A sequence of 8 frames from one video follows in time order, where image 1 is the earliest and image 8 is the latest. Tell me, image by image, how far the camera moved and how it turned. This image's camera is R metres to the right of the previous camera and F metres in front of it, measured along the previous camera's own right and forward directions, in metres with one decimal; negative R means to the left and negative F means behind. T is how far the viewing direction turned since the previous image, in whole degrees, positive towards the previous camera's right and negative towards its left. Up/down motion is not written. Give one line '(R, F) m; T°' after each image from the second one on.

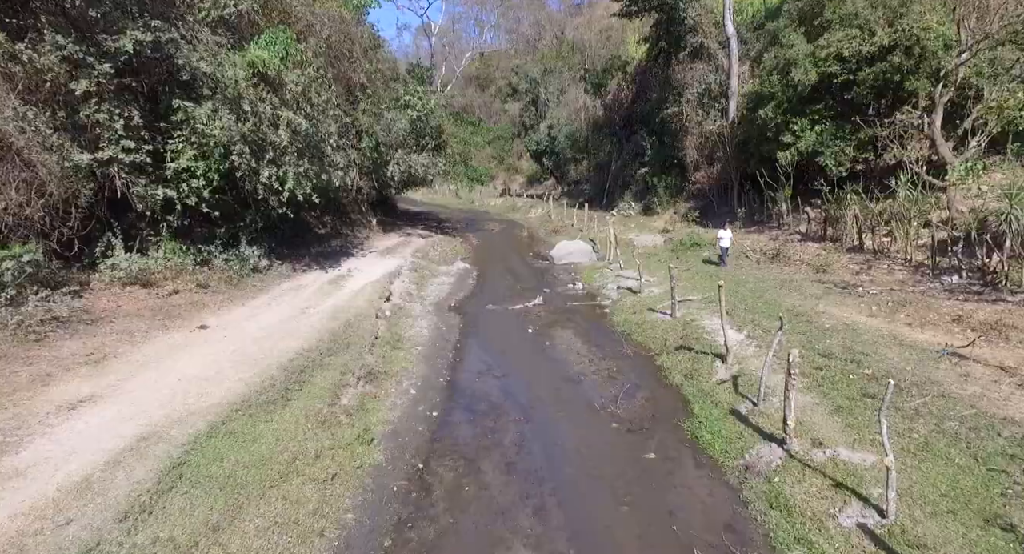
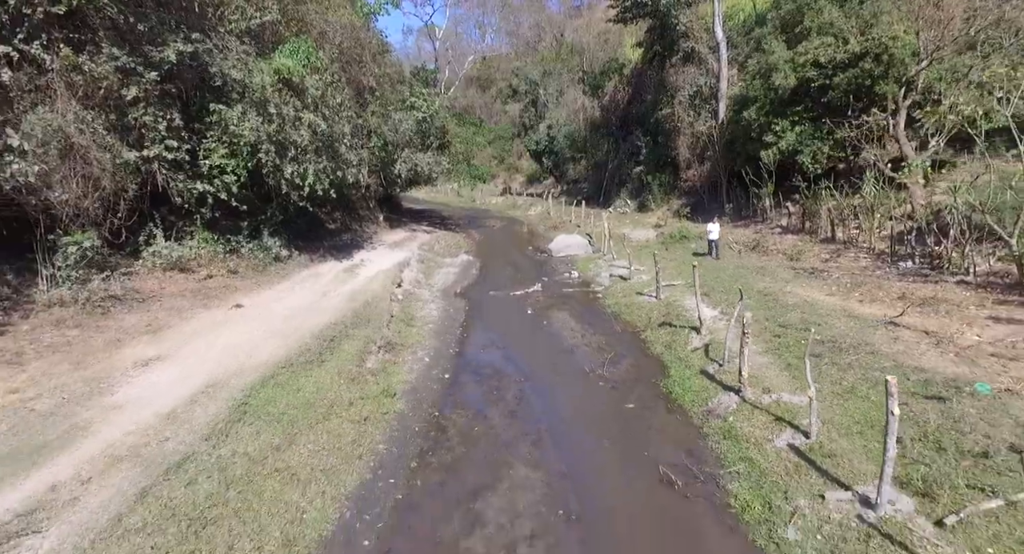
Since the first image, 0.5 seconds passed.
(0.0, -1.8) m; 0°
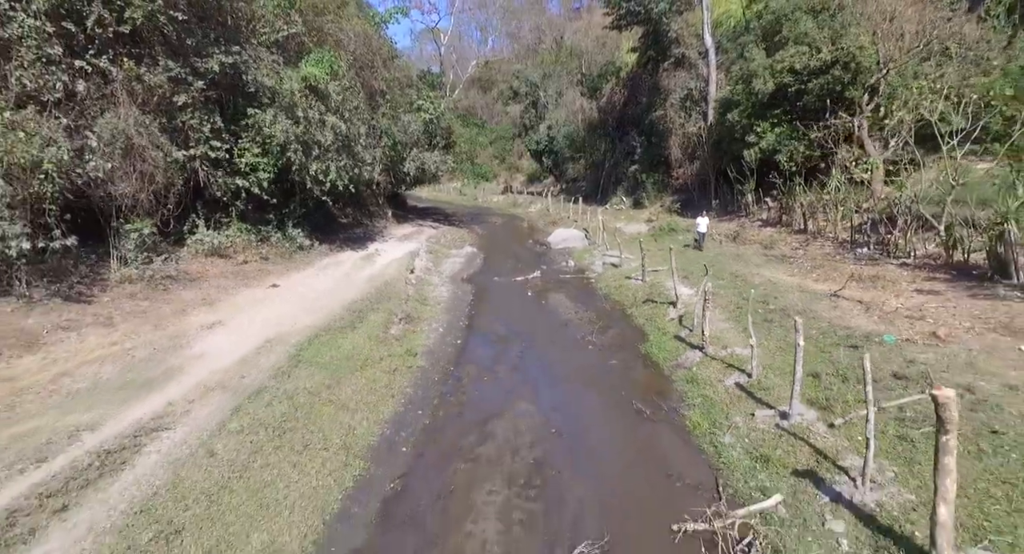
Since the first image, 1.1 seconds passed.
(0.0, -2.2) m; 0°
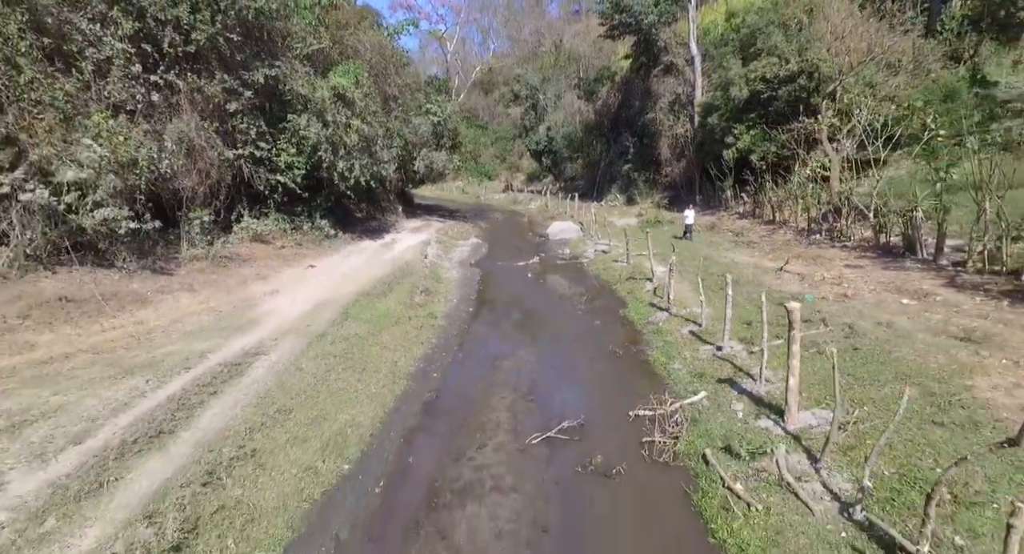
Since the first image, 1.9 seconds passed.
(-0.1, -3.1) m; 0°
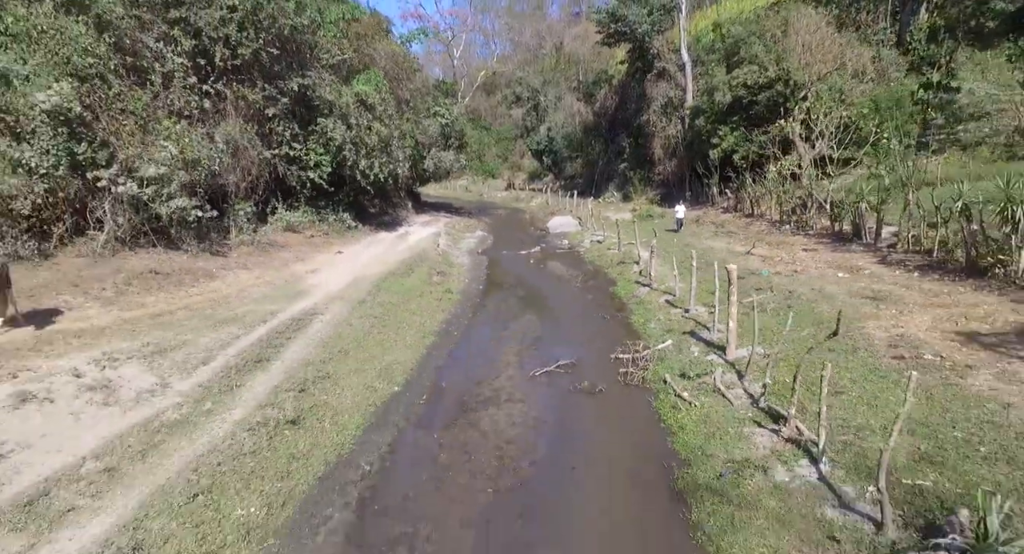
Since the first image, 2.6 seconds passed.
(-0.1, -2.8) m; 0°
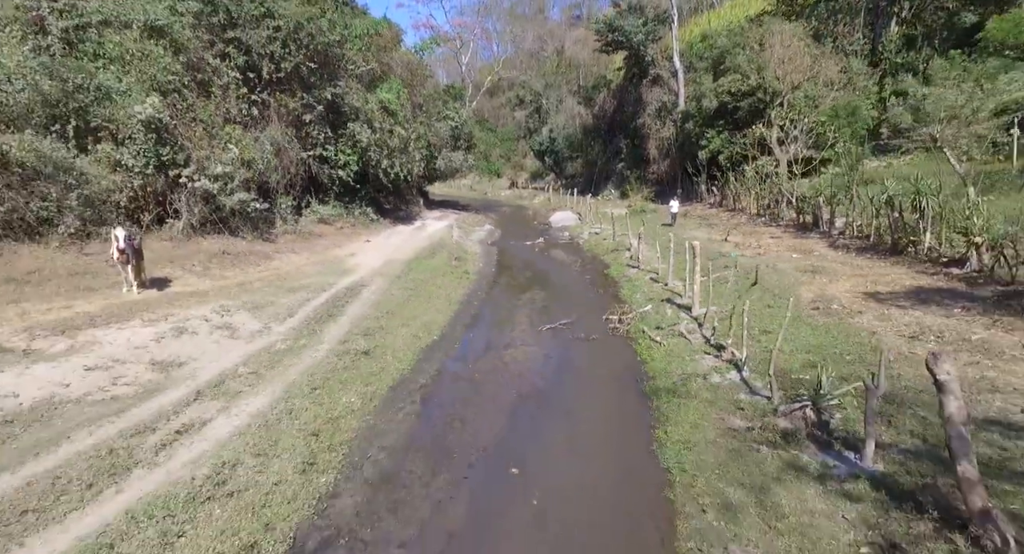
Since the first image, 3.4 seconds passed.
(-0.3, -3.1) m; 0°
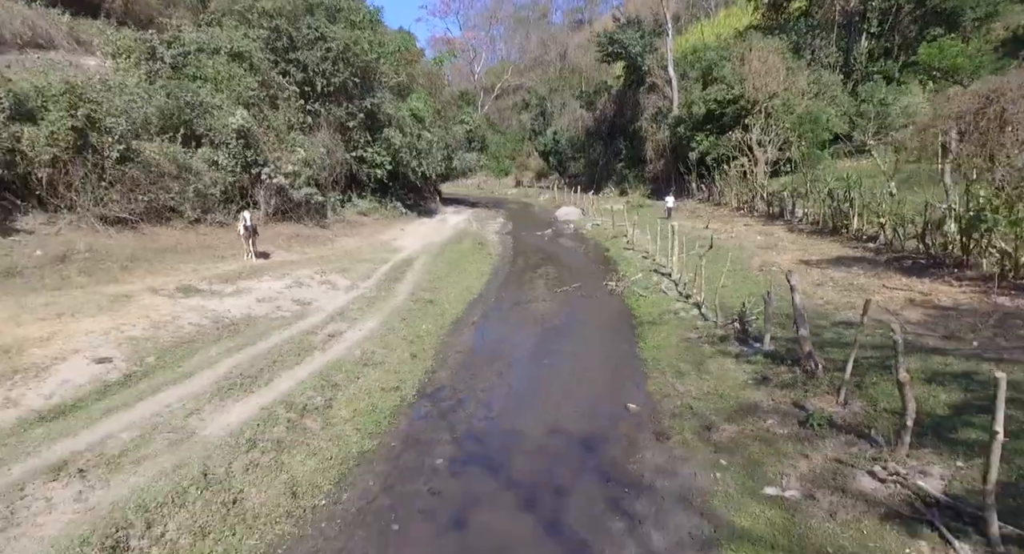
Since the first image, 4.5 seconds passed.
(-0.6, -4.3) m; 0°
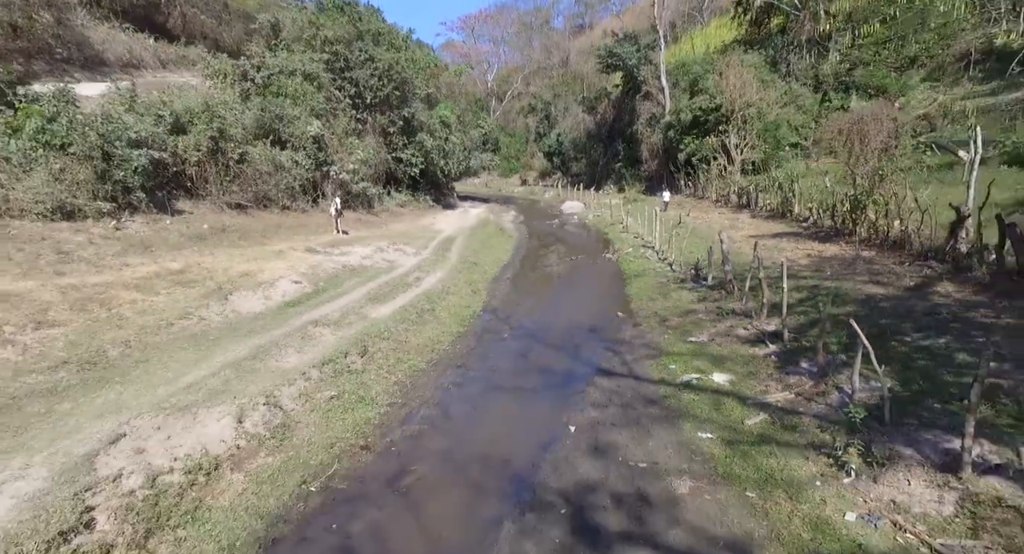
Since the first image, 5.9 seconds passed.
(-0.8, -5.7) m; 0°
